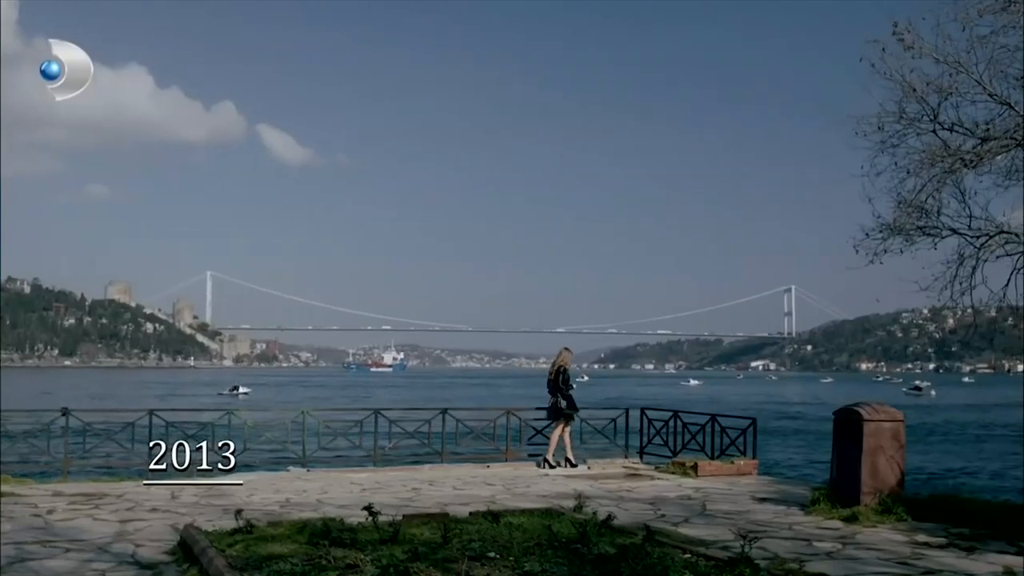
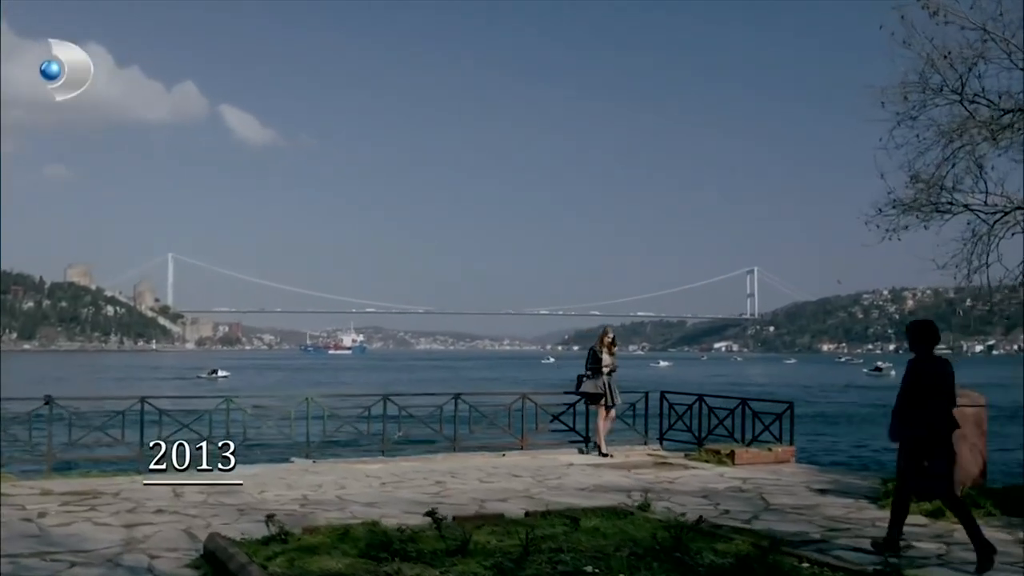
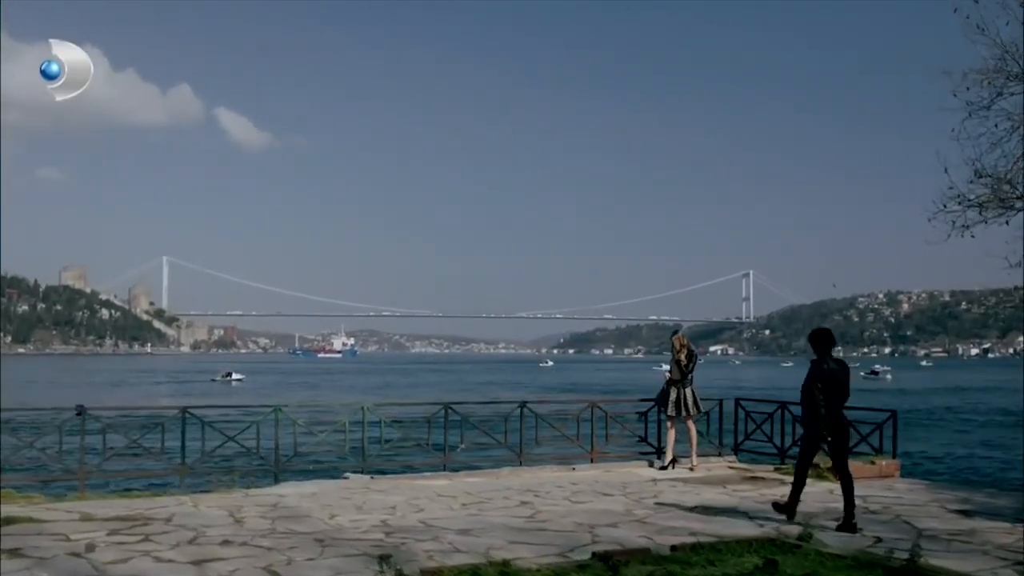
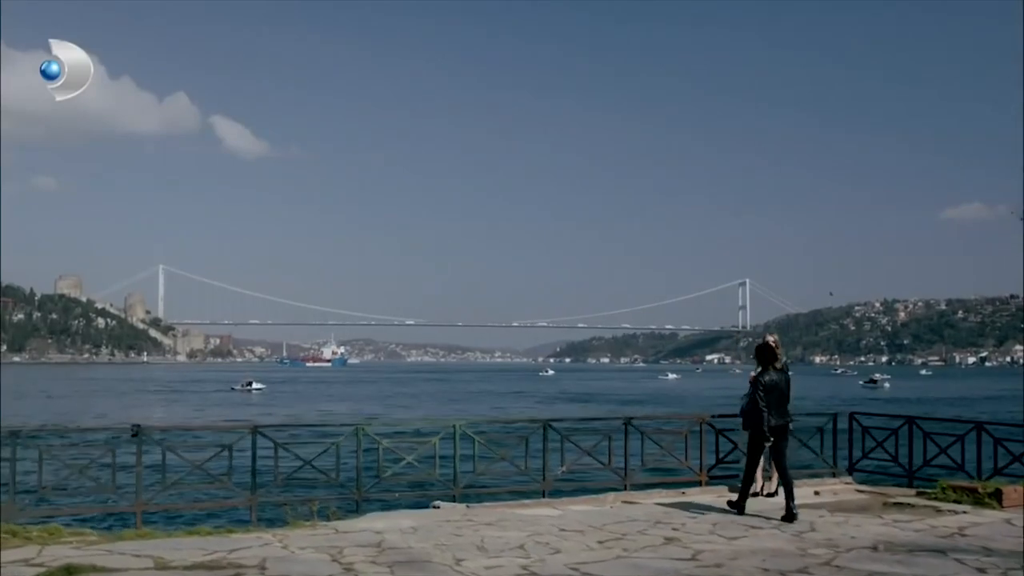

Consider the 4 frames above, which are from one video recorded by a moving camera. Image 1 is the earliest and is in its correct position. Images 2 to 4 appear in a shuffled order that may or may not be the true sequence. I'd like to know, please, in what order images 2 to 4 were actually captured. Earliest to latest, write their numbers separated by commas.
2, 3, 4
